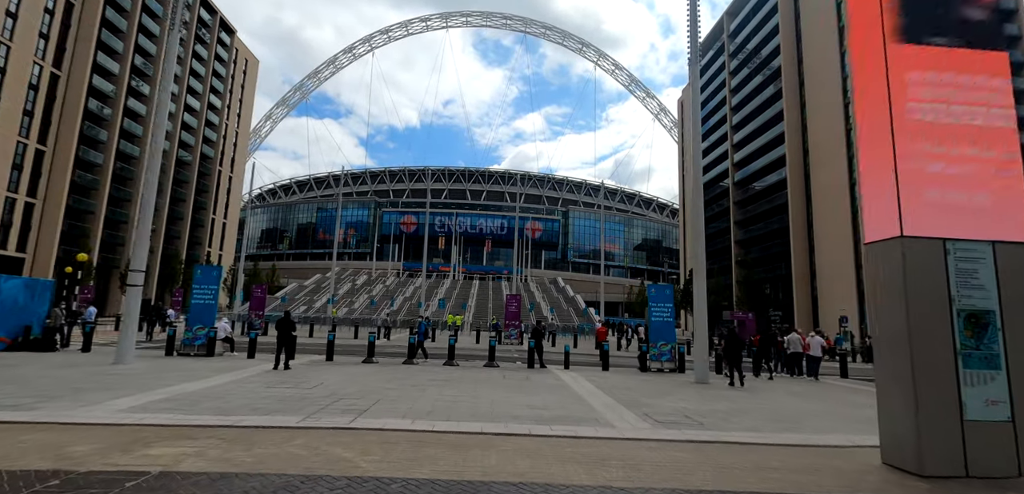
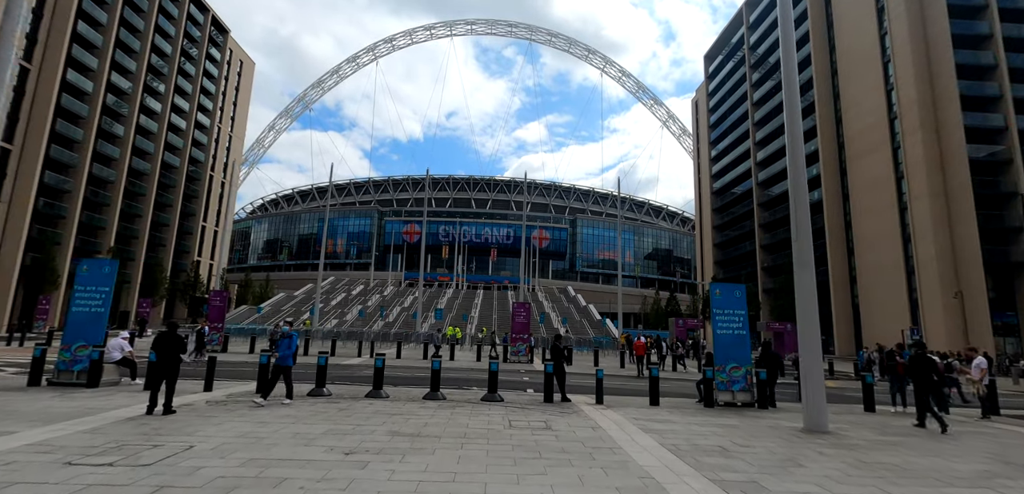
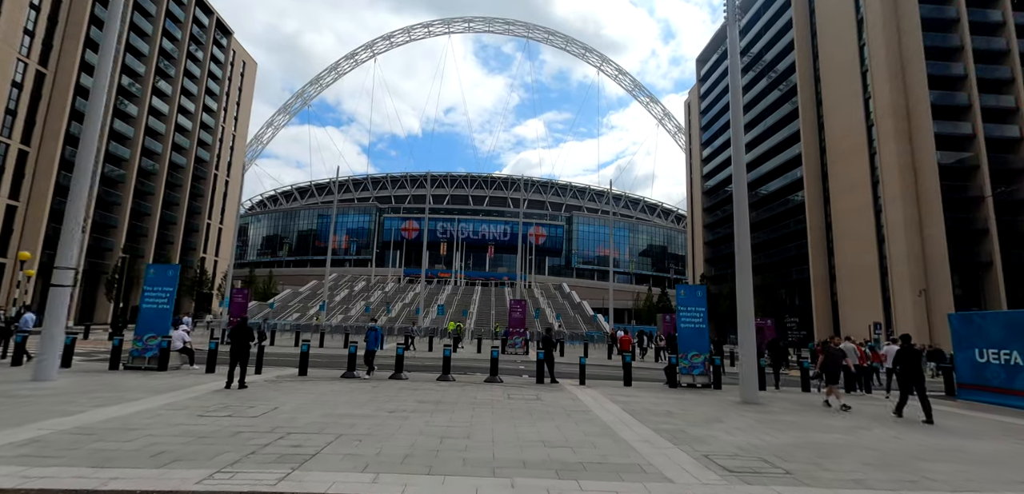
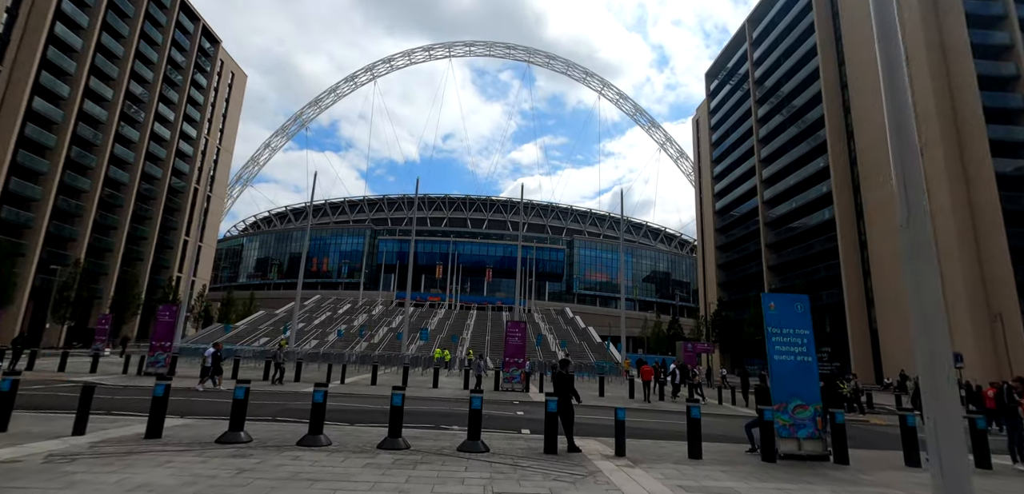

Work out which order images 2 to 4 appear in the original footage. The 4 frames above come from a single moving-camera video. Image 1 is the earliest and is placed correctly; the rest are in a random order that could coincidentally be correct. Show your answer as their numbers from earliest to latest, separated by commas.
3, 2, 4
